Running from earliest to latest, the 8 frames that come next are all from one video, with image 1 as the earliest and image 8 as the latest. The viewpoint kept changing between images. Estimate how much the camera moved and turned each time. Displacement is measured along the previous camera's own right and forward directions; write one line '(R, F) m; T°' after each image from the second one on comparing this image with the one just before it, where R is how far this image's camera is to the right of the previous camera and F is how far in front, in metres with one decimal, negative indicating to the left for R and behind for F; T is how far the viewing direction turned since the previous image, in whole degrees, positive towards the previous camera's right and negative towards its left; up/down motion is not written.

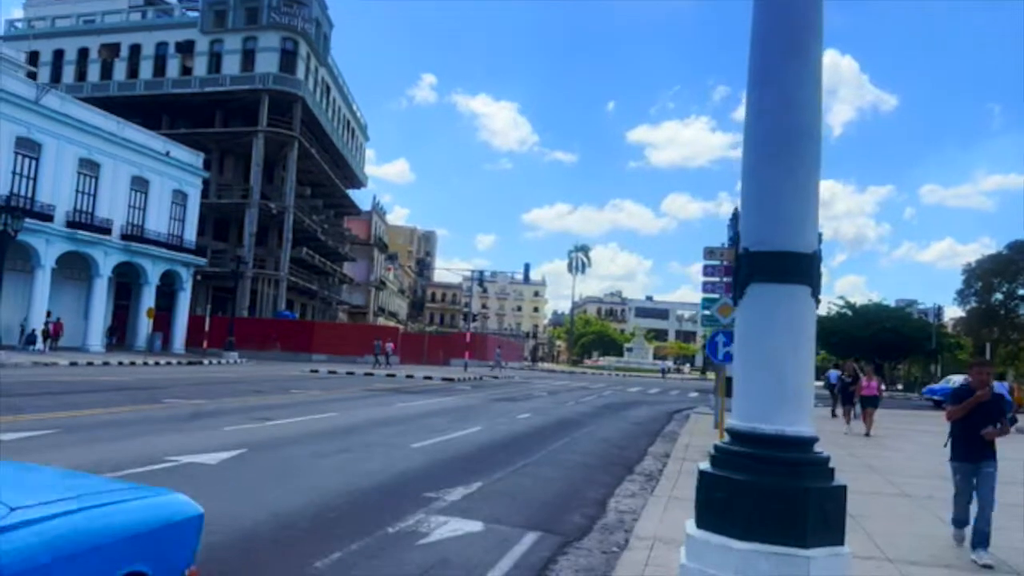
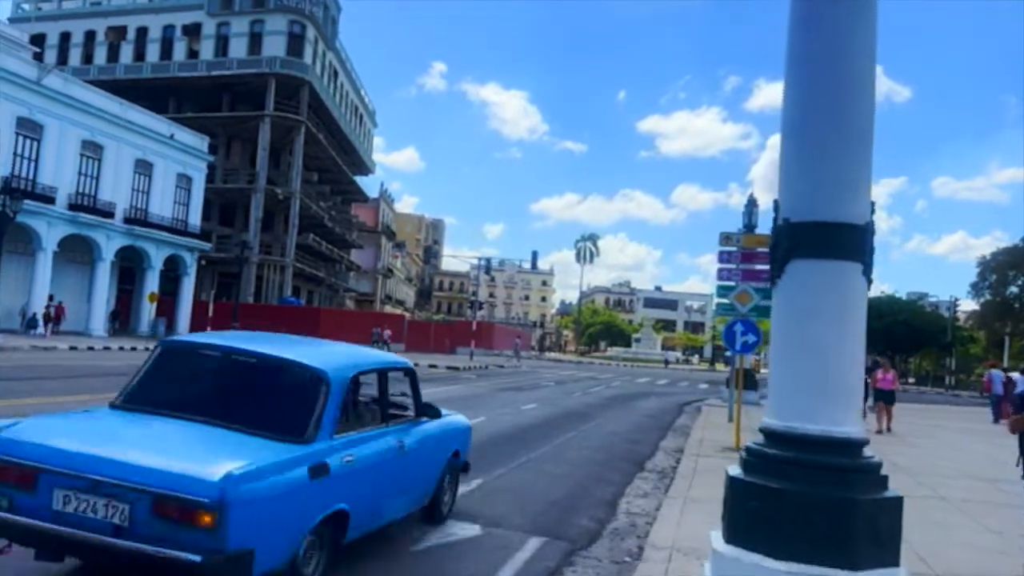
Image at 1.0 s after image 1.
(0.0, +0.8) m; -1°
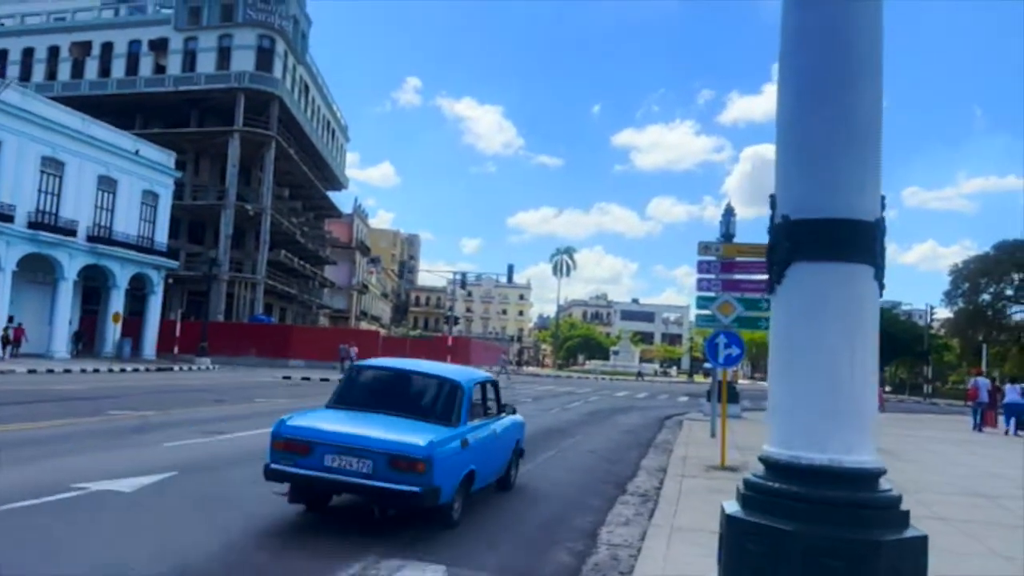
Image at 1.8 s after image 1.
(+0.1, +0.7) m; +2°
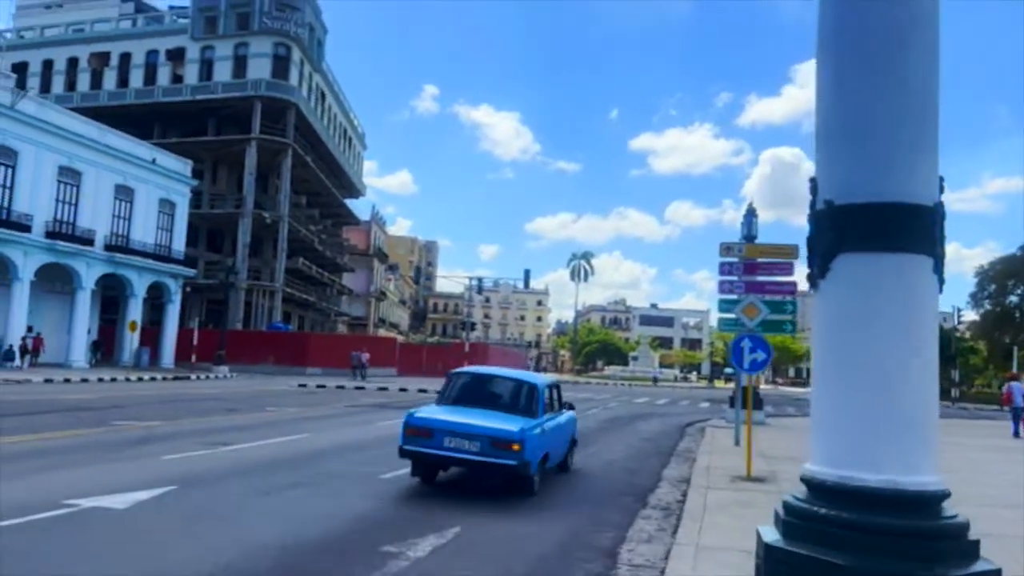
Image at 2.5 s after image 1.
(+0.1, +0.5) m; -1°
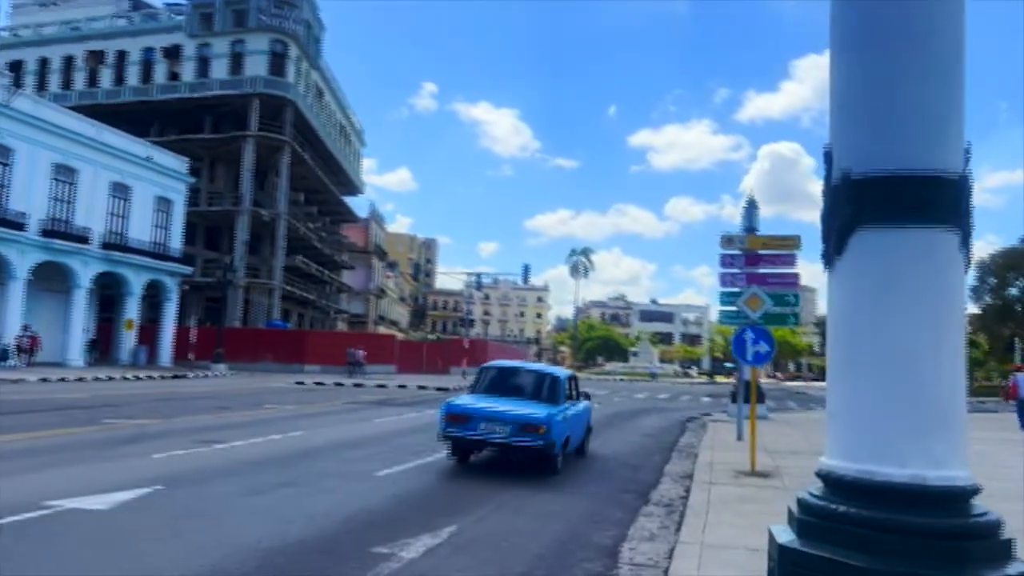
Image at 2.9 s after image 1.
(0.0, +0.3) m; 0°
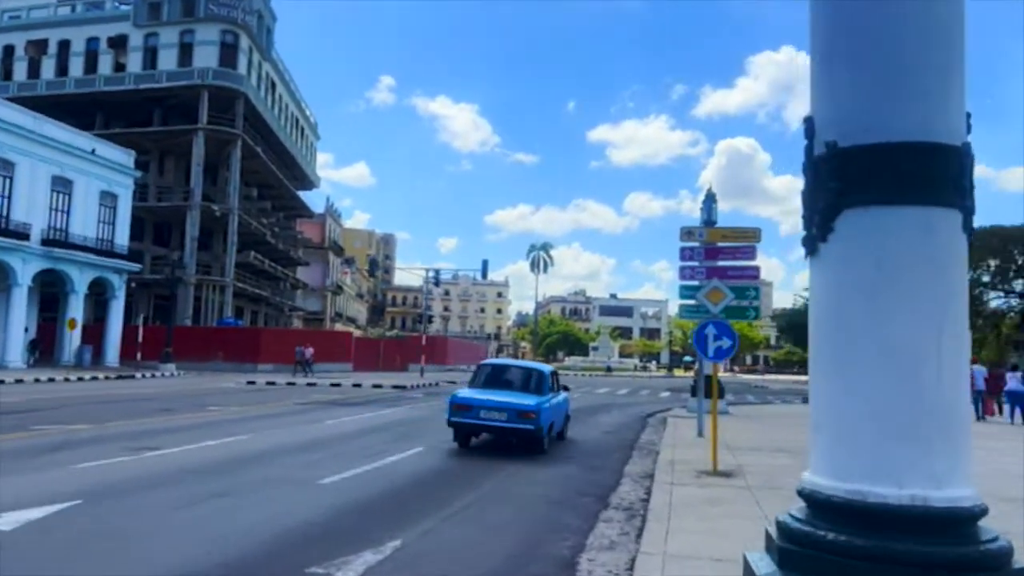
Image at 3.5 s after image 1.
(+0.1, +0.6) m; +3°
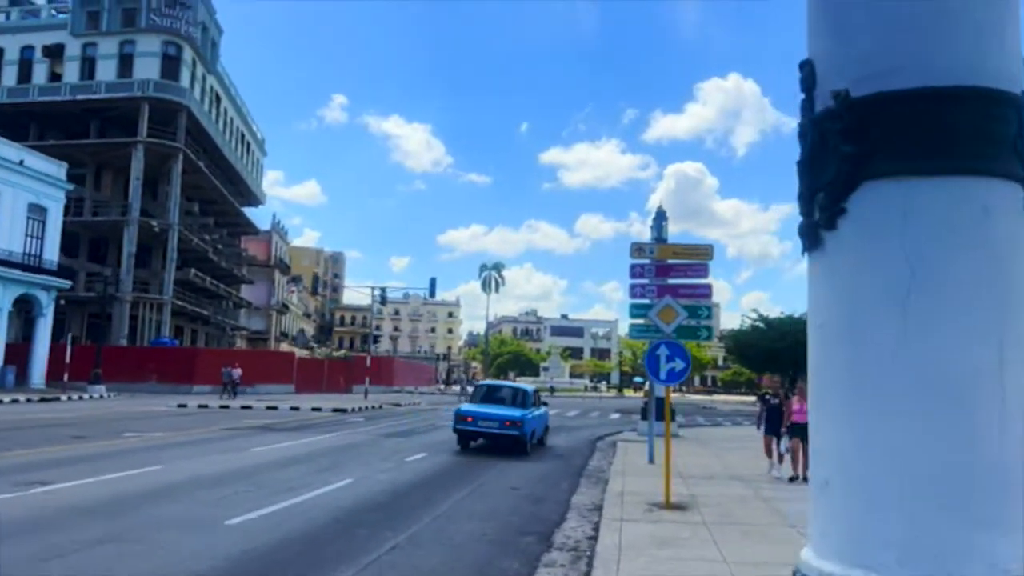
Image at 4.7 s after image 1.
(+0.2, +0.9) m; +3°
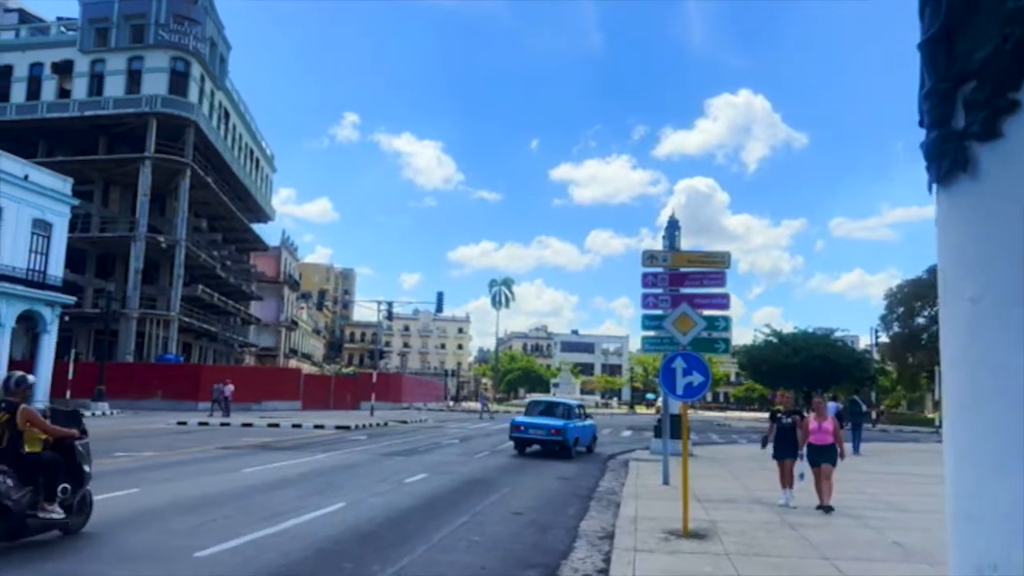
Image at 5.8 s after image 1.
(+0.1, +0.8) m; -1°
